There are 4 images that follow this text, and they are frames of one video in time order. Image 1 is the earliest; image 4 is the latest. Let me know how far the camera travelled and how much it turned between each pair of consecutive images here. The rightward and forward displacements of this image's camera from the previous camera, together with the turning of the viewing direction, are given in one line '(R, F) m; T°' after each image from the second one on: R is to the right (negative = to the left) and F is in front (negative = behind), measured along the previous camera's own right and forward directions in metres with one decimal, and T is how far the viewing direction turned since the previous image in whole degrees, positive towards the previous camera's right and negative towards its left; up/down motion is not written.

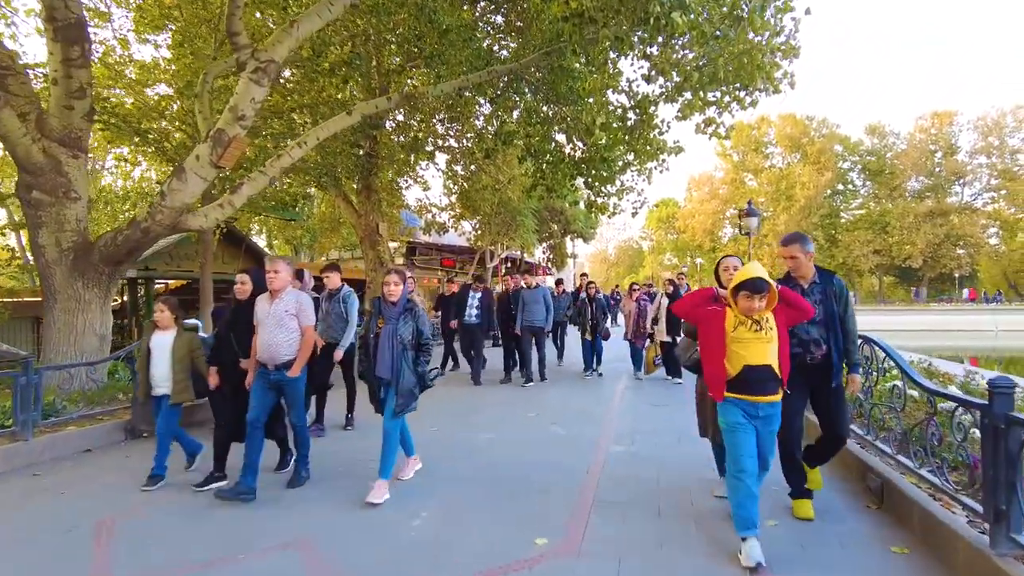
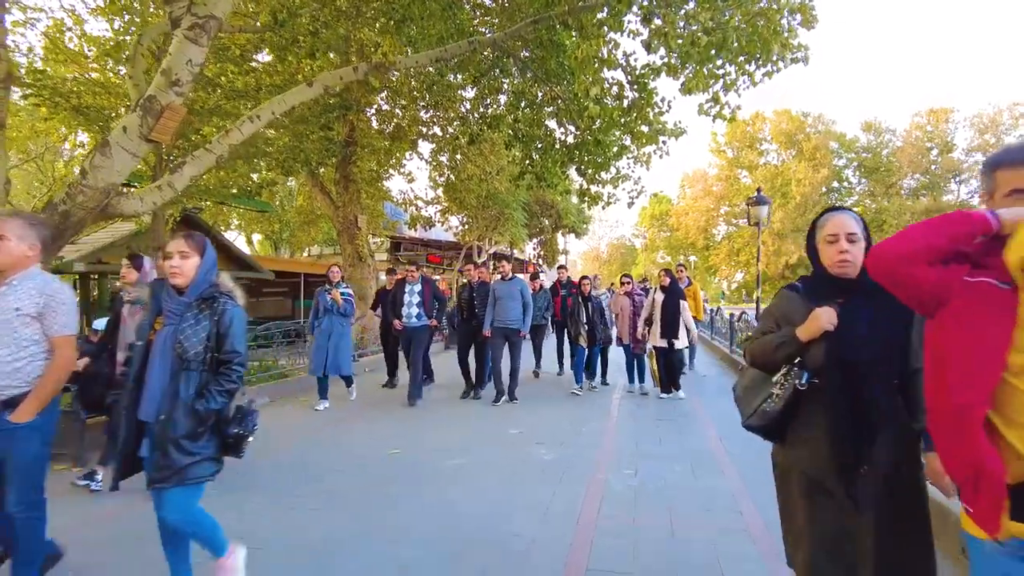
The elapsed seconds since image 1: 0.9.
(+0.1, +1.1) m; +1°
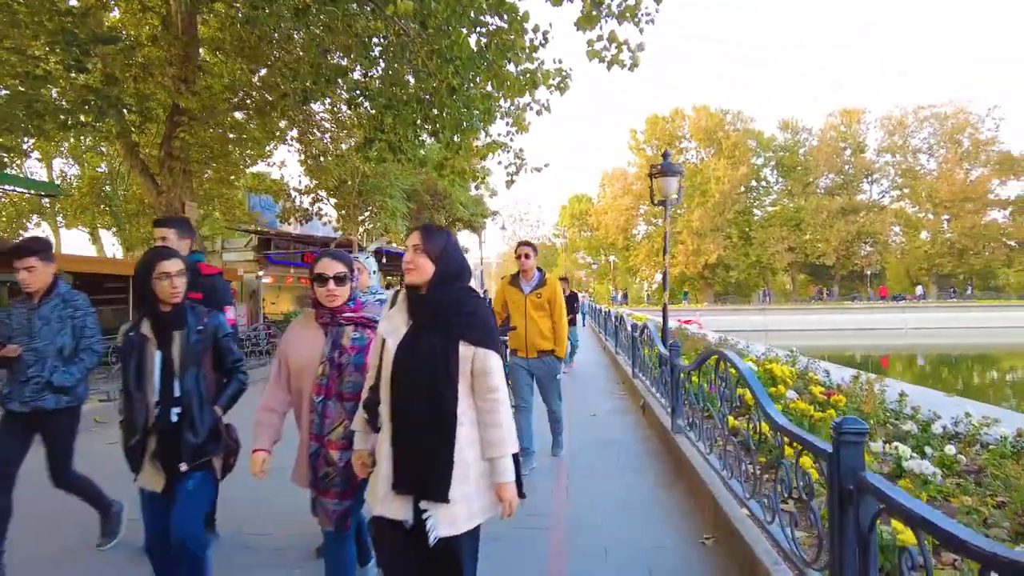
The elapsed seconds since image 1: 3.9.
(+1.3, +3.0) m; +6°
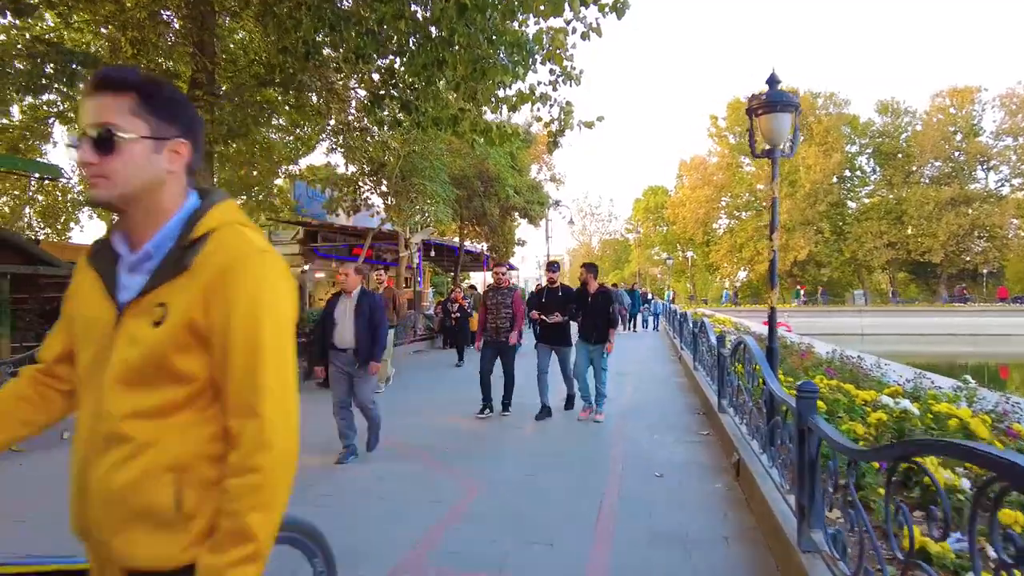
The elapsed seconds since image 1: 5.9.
(+0.3, +2.2) m; -6°
